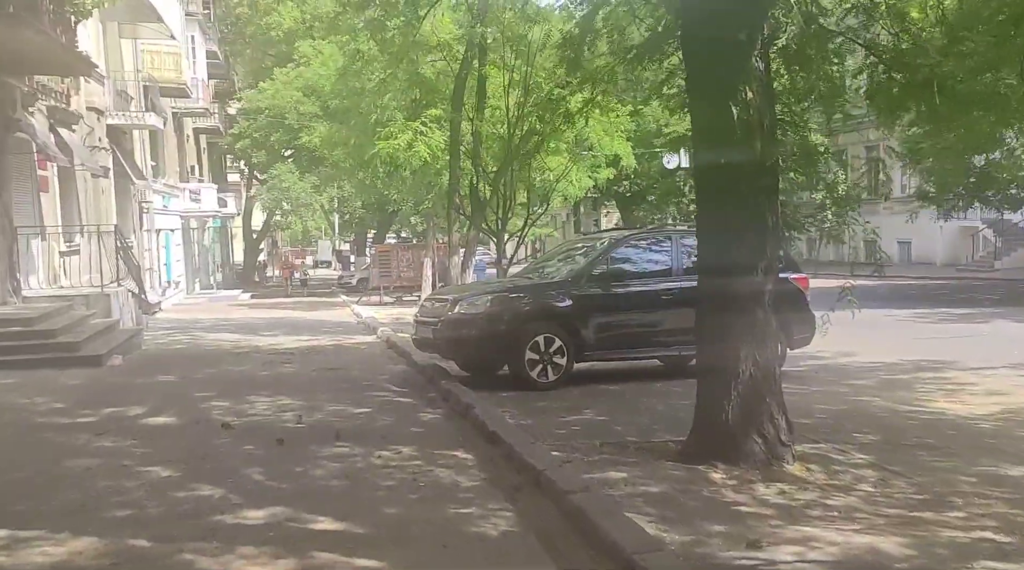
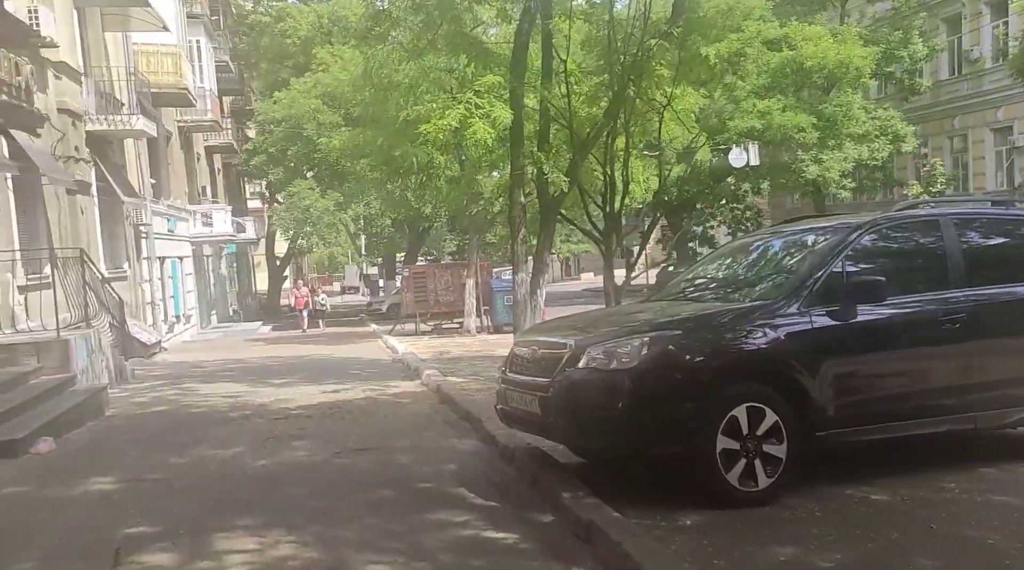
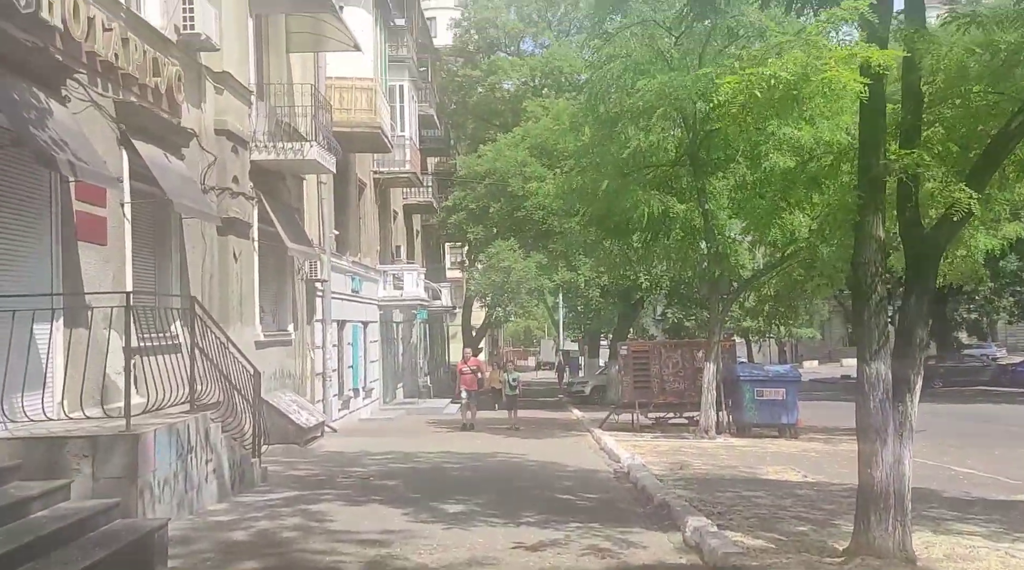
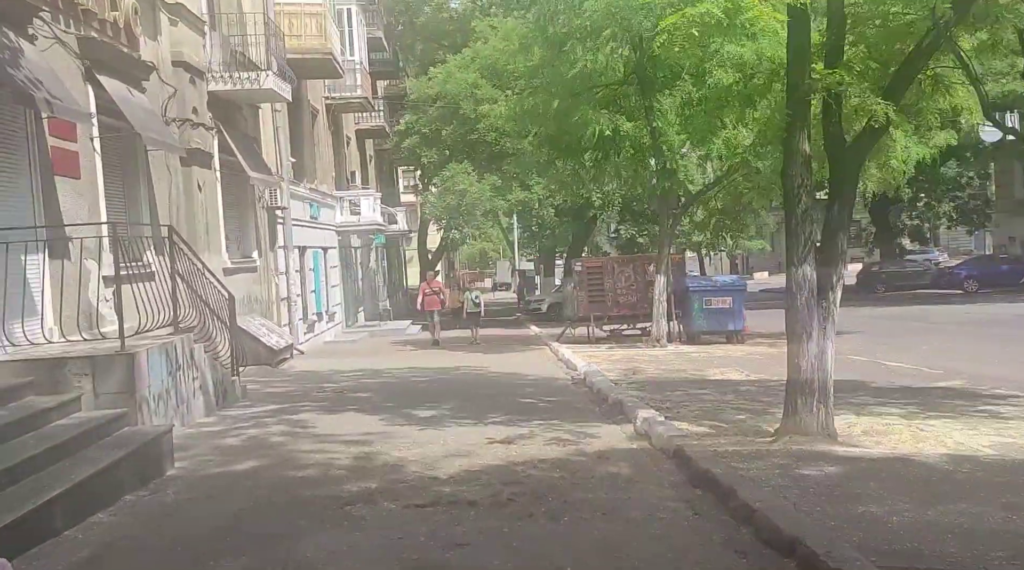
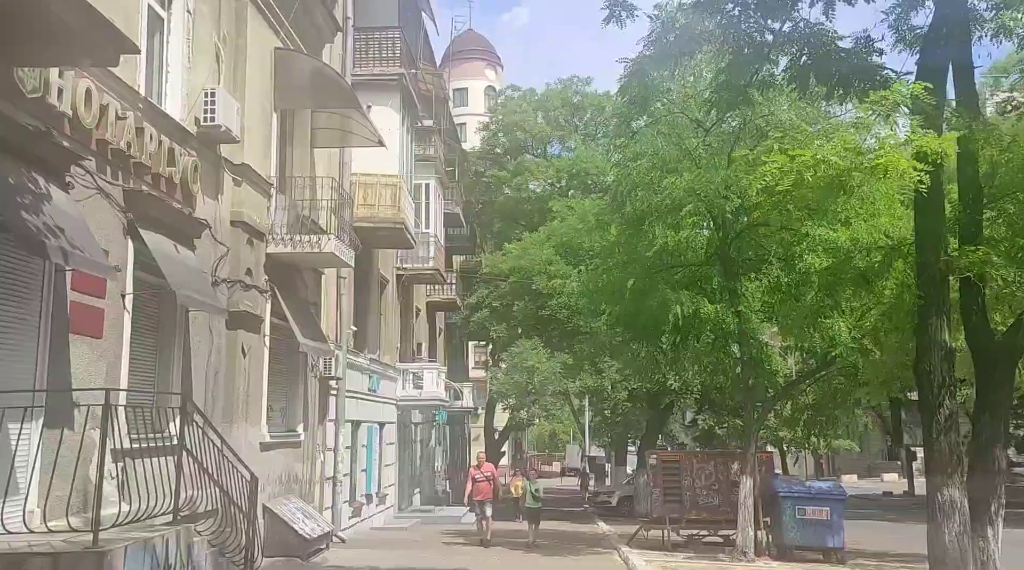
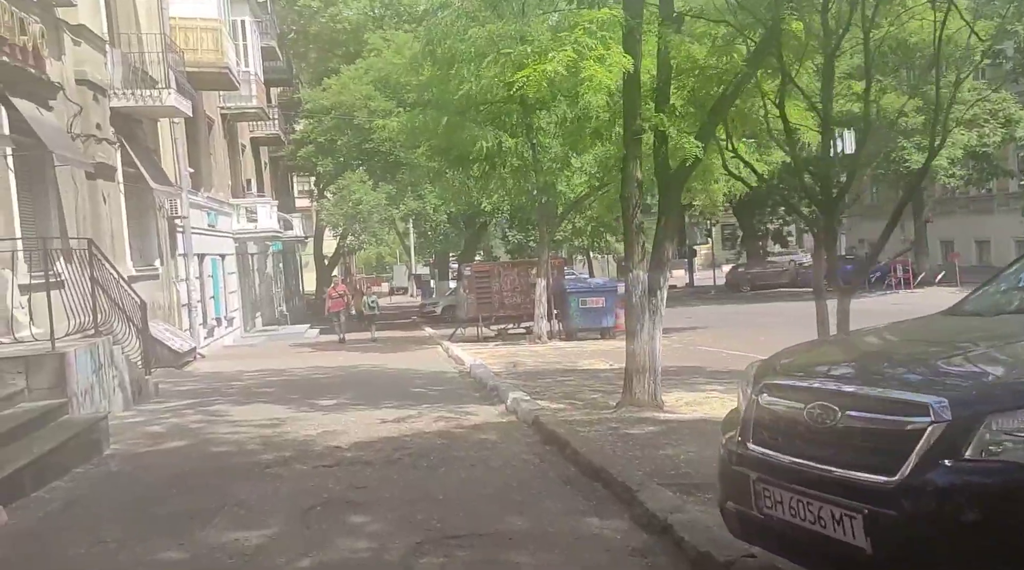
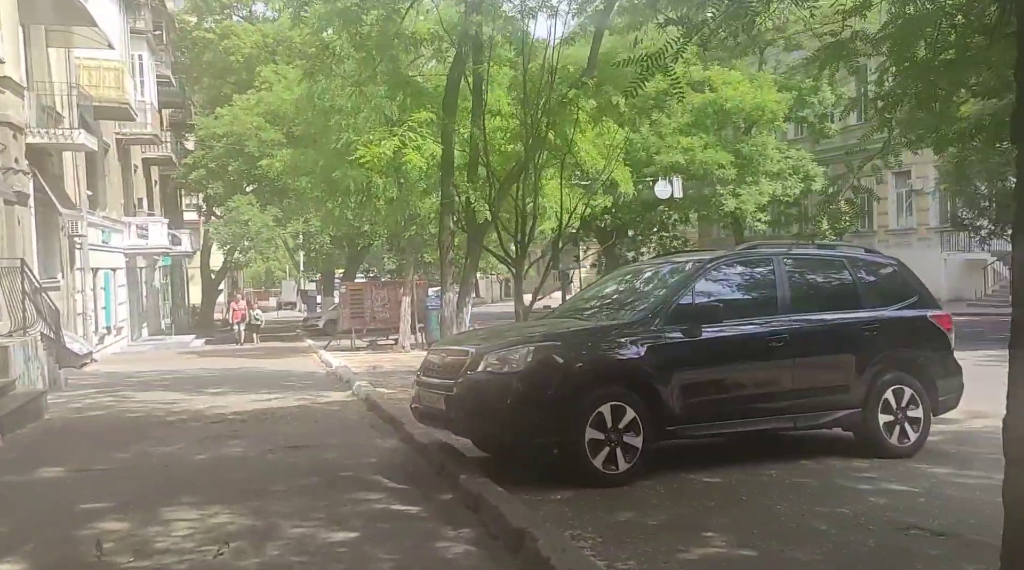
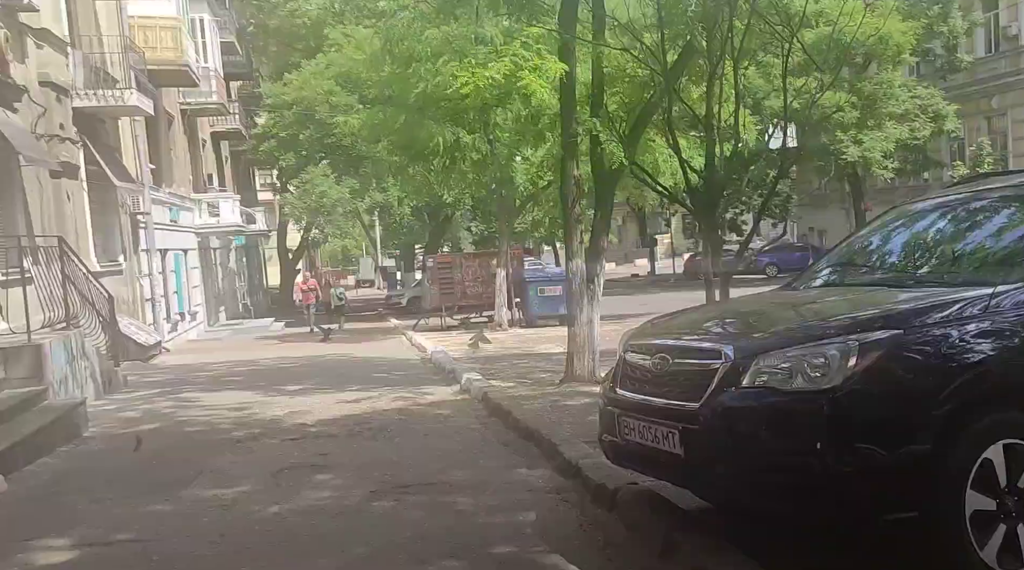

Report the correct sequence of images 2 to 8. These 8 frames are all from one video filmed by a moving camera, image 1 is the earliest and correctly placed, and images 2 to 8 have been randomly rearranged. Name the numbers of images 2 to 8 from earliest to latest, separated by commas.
7, 2, 8, 6, 4, 3, 5
